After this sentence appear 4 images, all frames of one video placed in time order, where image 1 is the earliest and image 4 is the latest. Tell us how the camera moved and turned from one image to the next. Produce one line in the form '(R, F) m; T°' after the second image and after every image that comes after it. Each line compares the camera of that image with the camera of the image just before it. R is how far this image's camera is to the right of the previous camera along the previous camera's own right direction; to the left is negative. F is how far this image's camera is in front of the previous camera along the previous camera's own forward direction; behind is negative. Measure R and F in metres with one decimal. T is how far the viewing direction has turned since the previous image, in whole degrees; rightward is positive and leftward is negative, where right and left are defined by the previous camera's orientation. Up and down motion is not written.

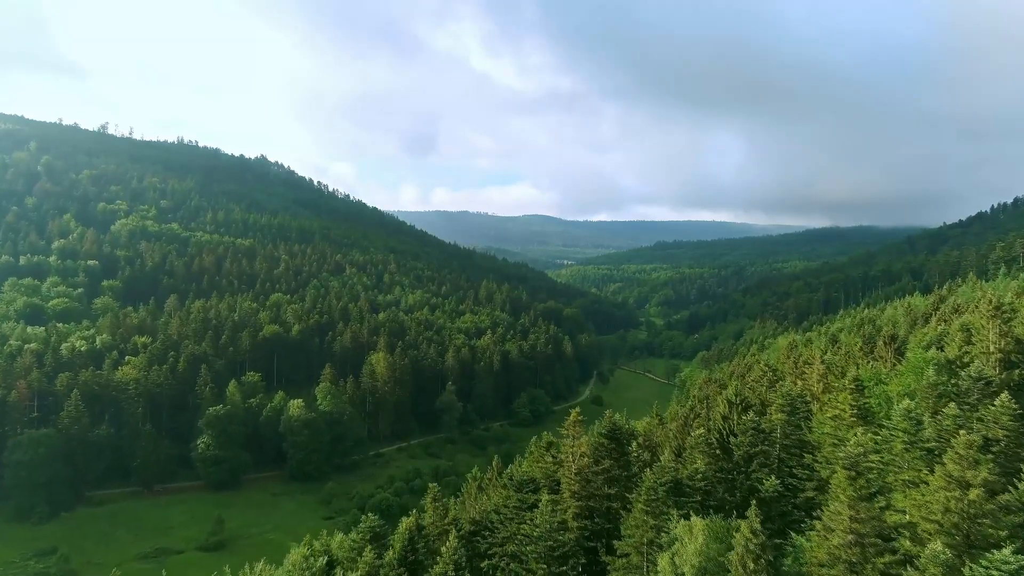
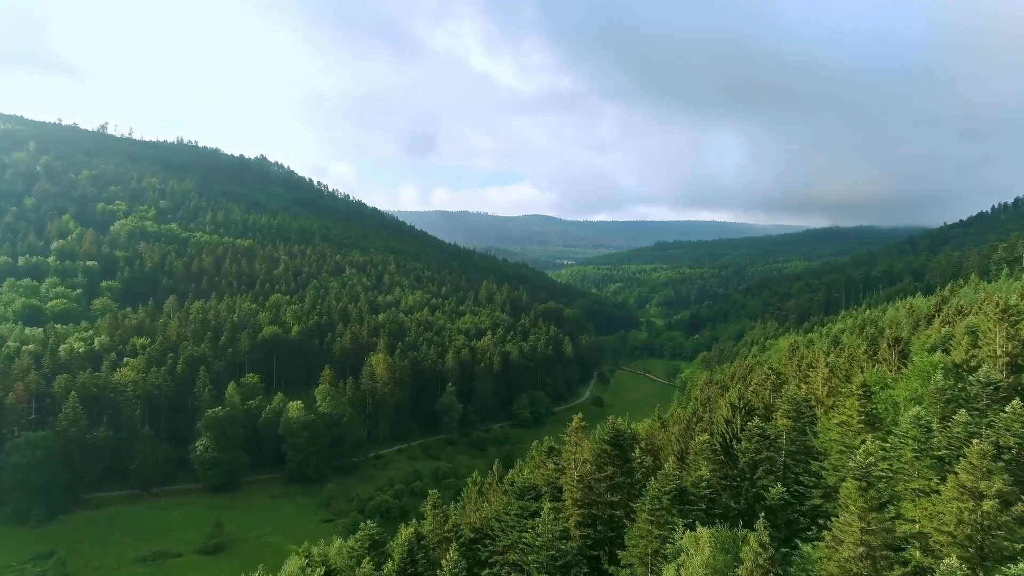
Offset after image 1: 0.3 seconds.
(0.0, +0.5) m; 0°
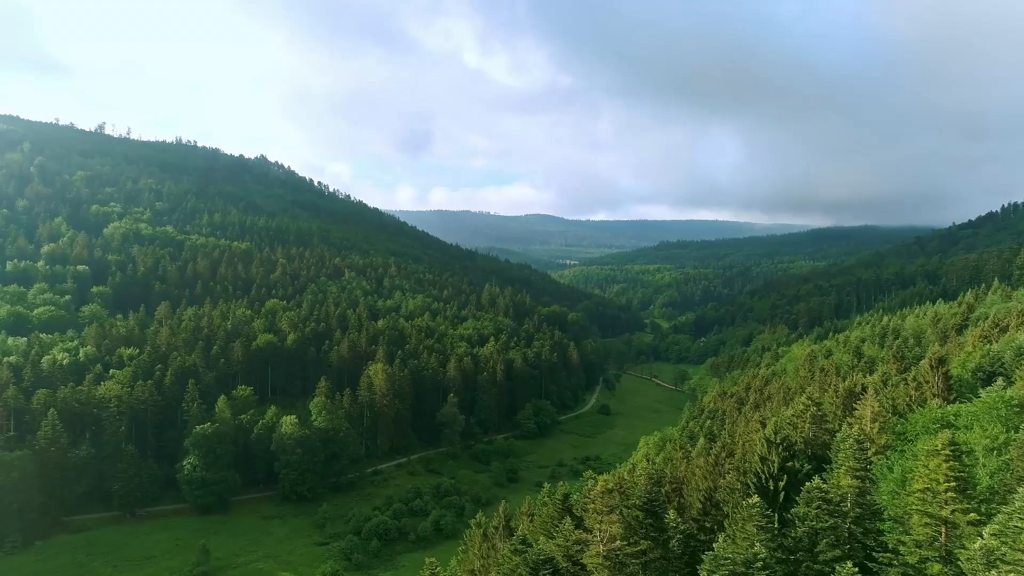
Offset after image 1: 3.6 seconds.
(-0.5, +4.8) m; 0°
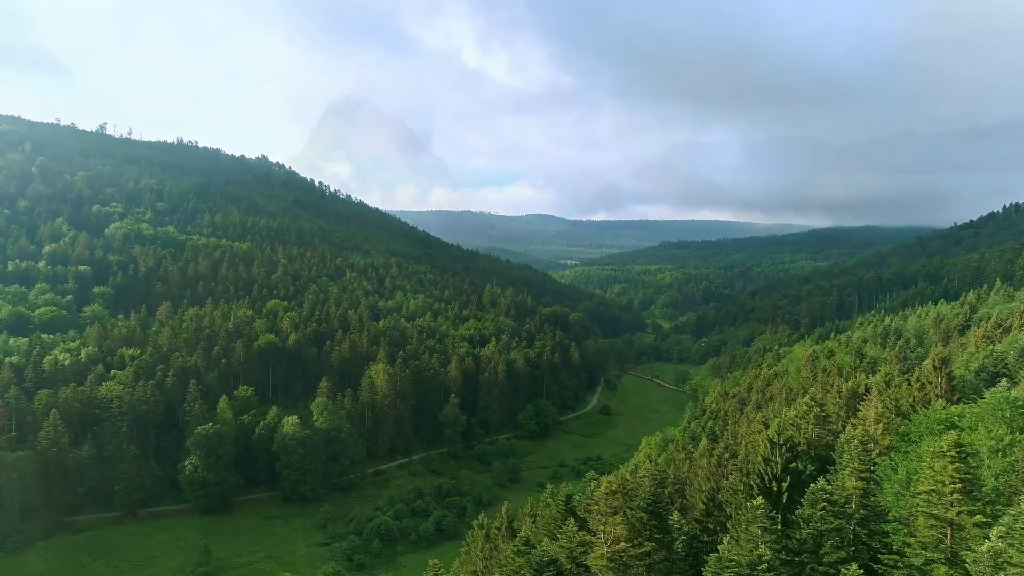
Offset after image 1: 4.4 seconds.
(-0.1, +0.1) m; 0°
